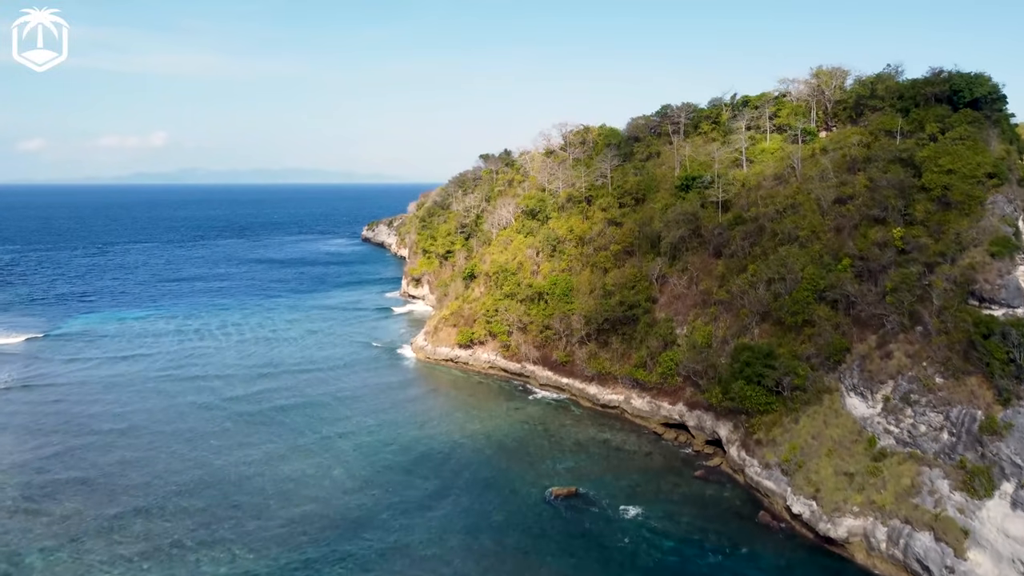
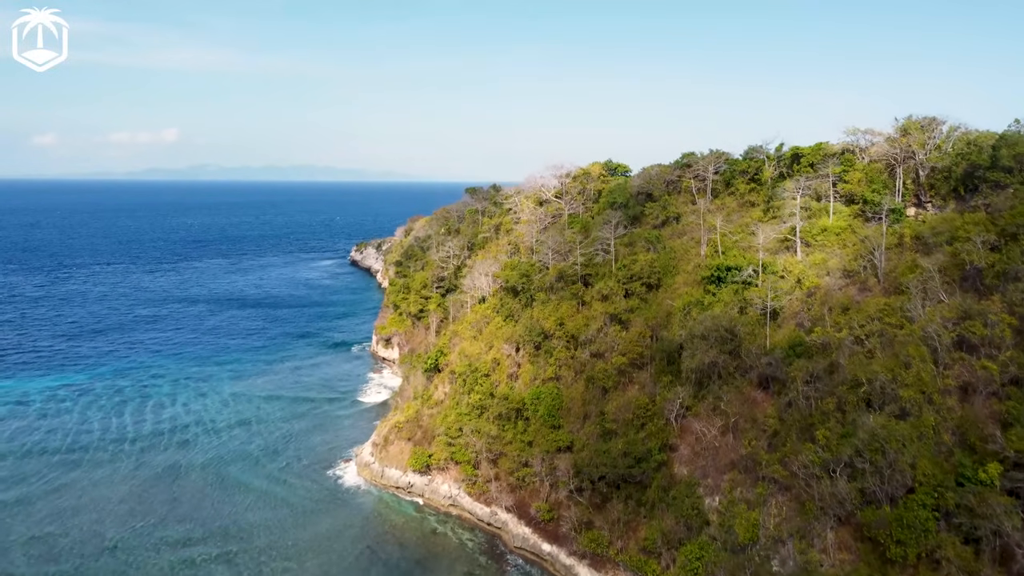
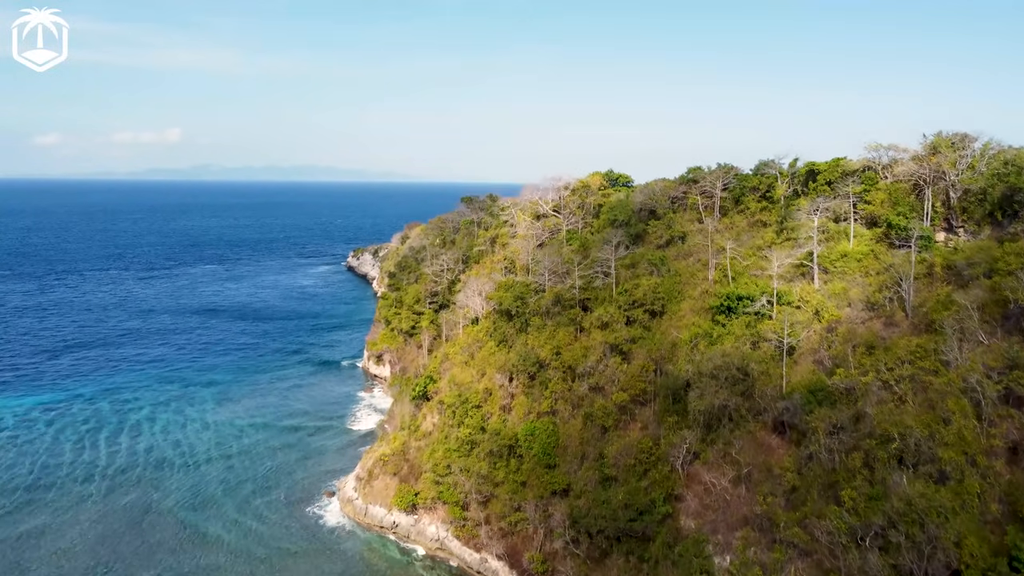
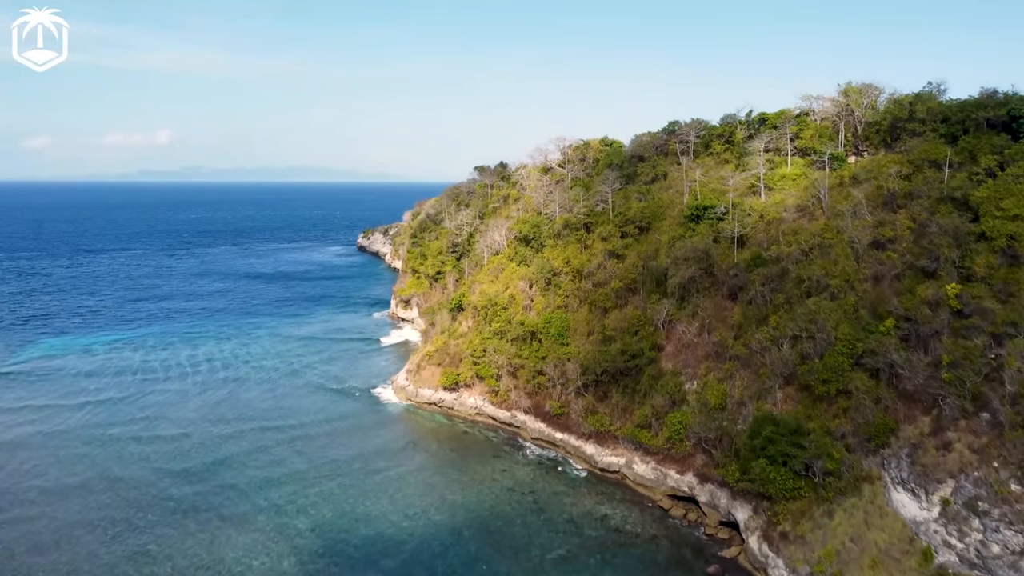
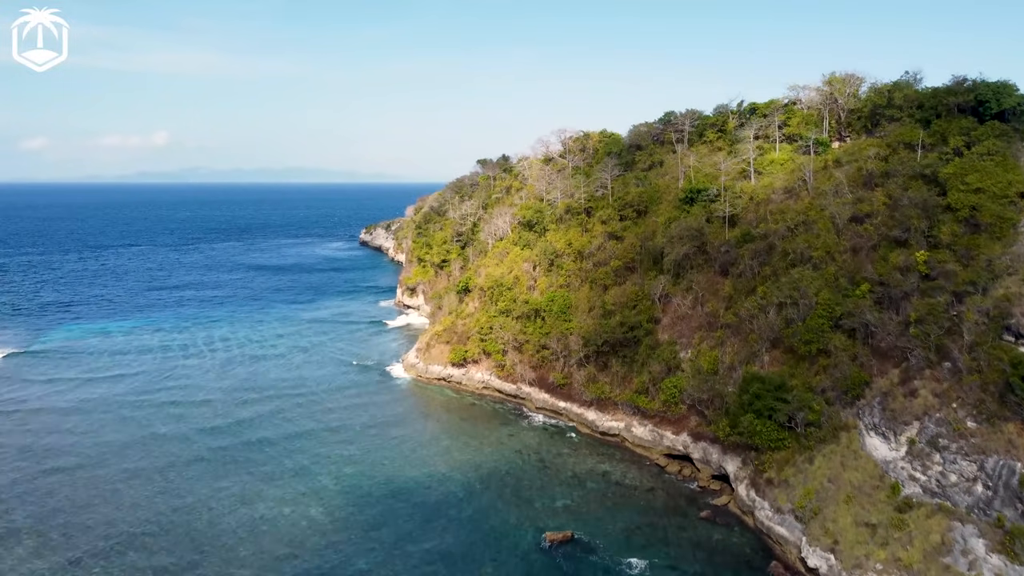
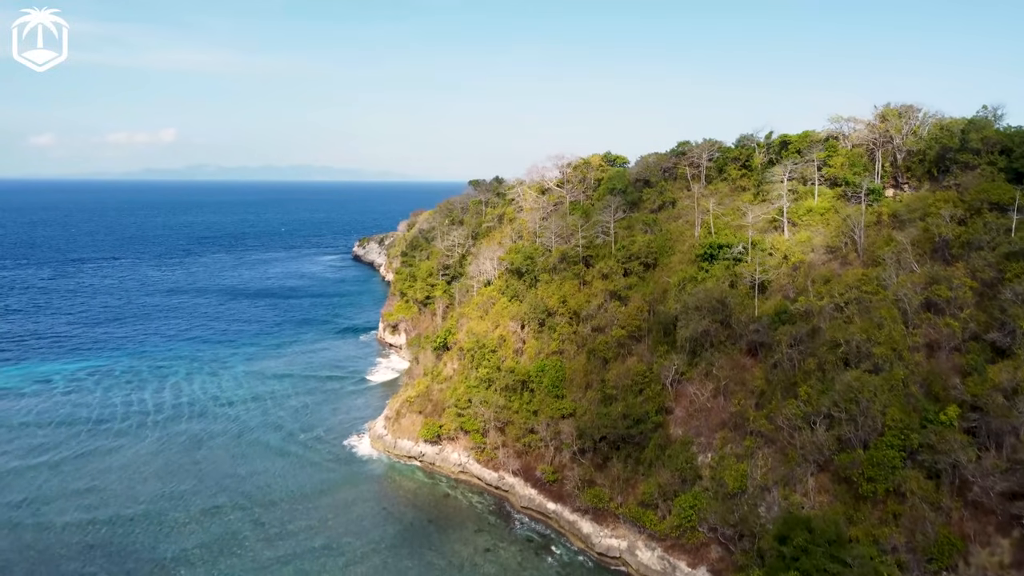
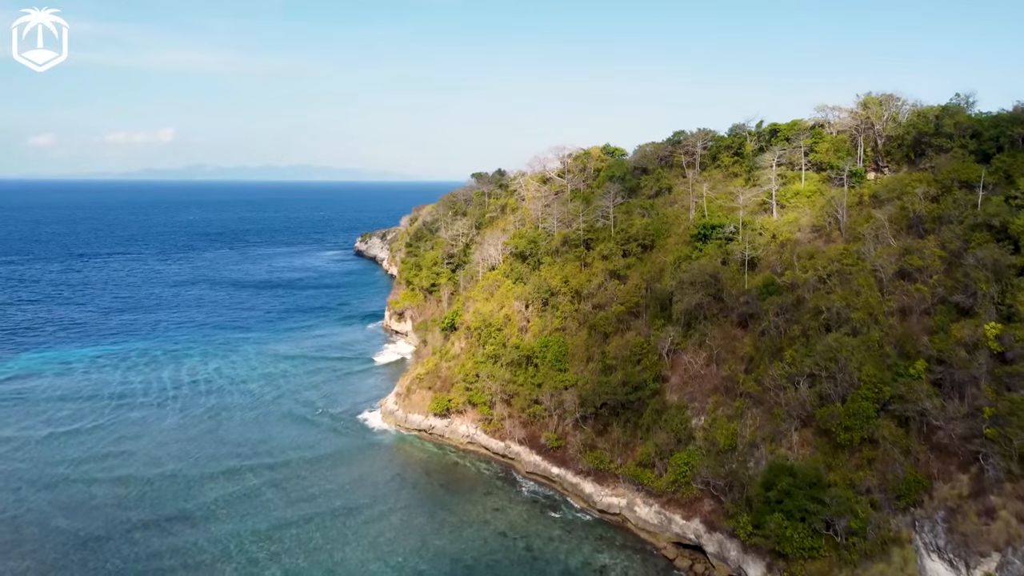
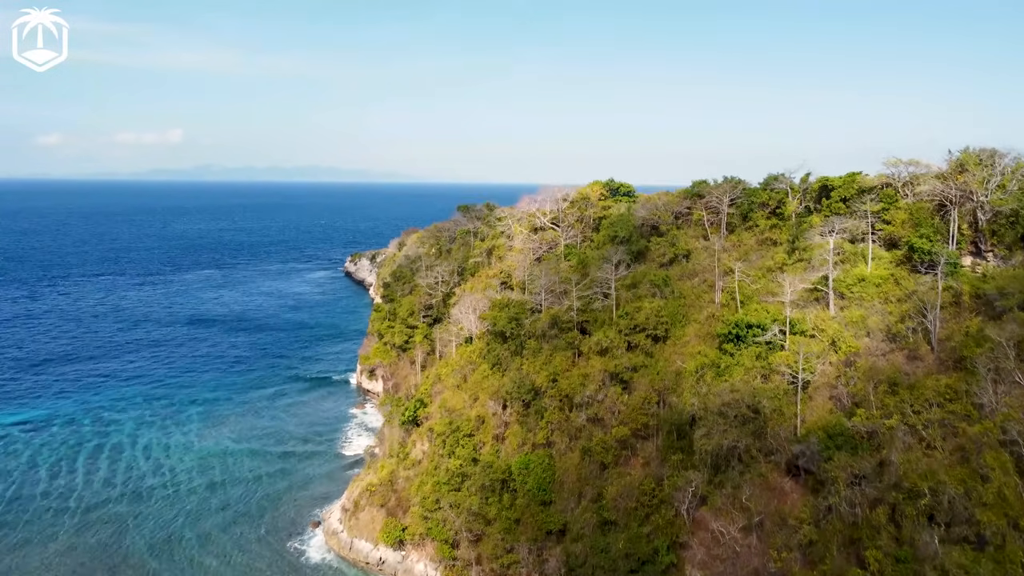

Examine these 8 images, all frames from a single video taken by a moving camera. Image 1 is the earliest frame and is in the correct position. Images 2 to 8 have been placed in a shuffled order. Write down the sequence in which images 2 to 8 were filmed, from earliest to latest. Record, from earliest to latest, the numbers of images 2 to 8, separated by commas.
5, 4, 7, 6, 2, 3, 8
